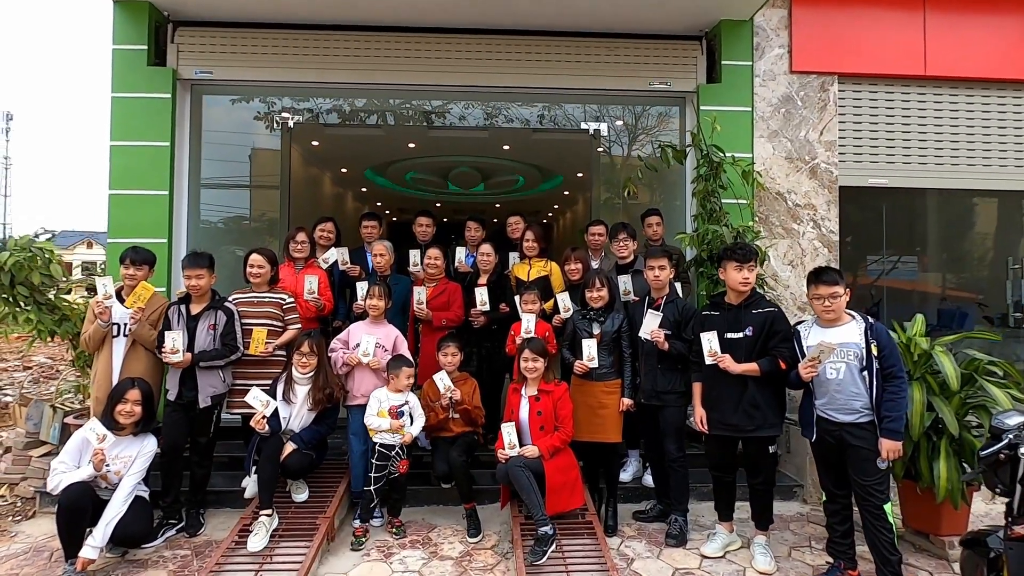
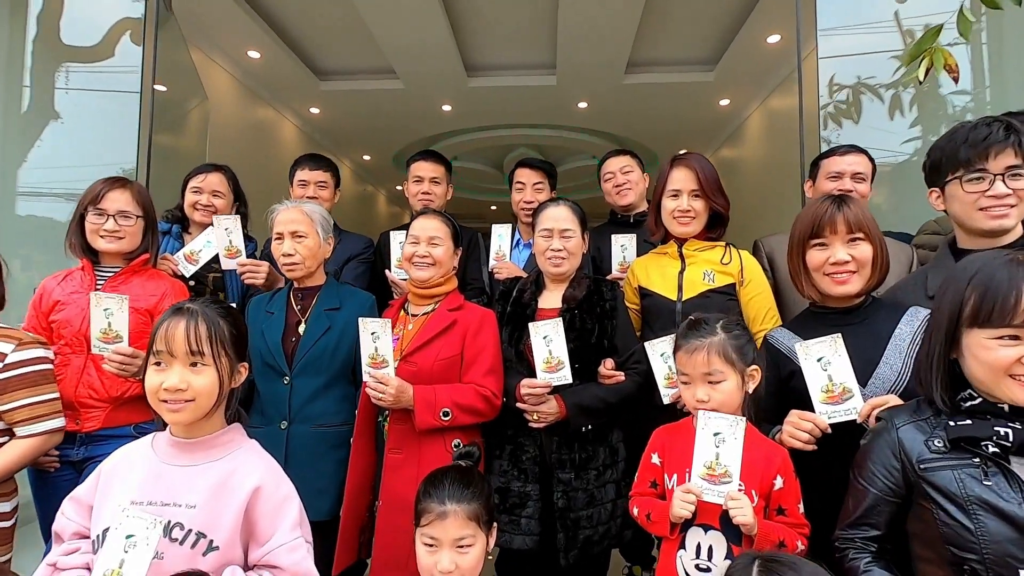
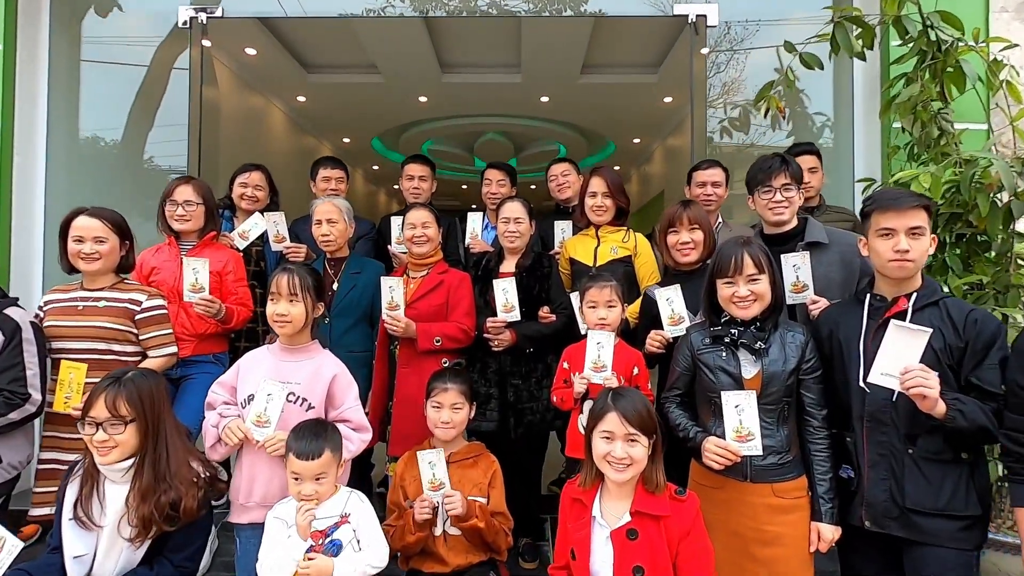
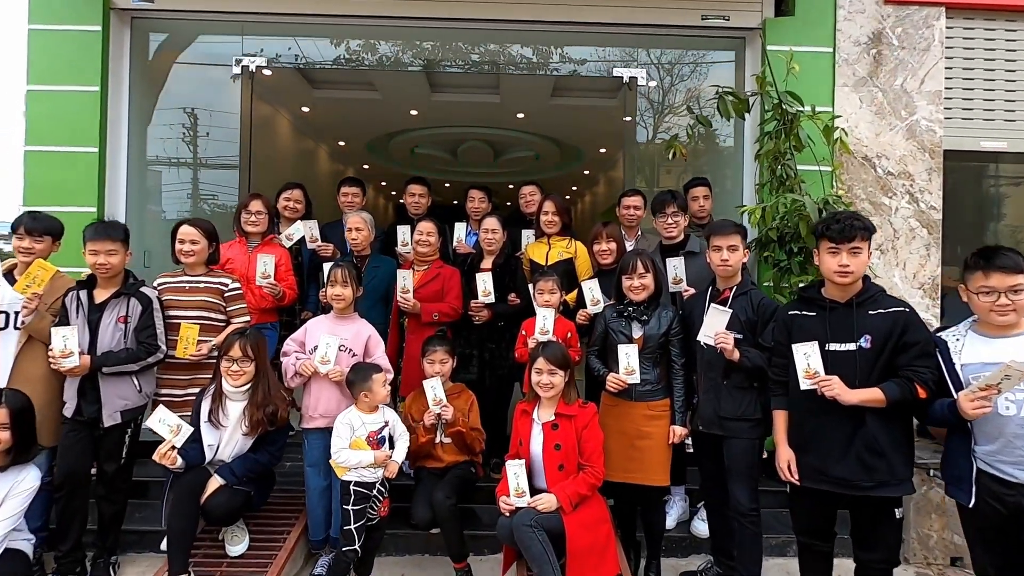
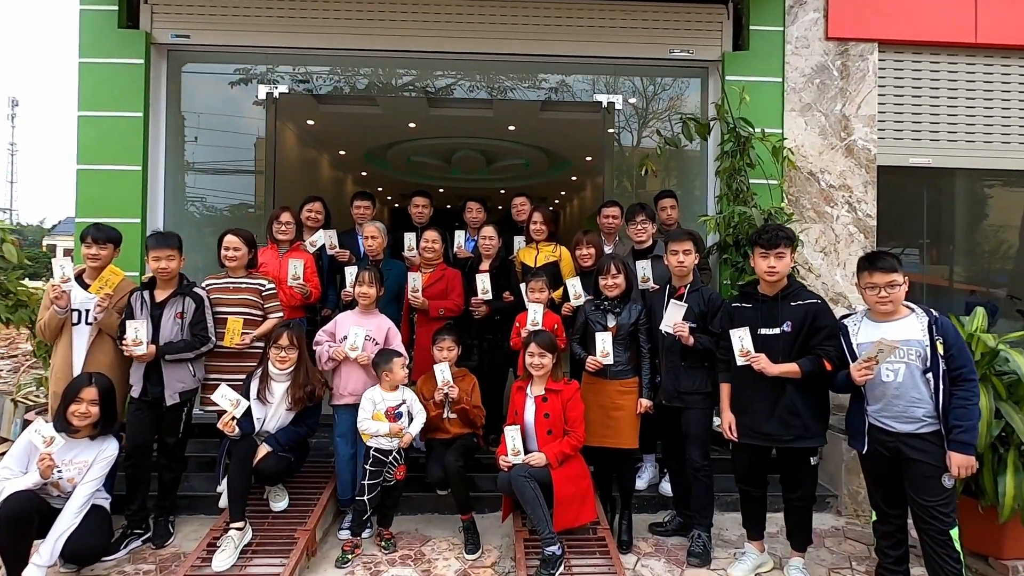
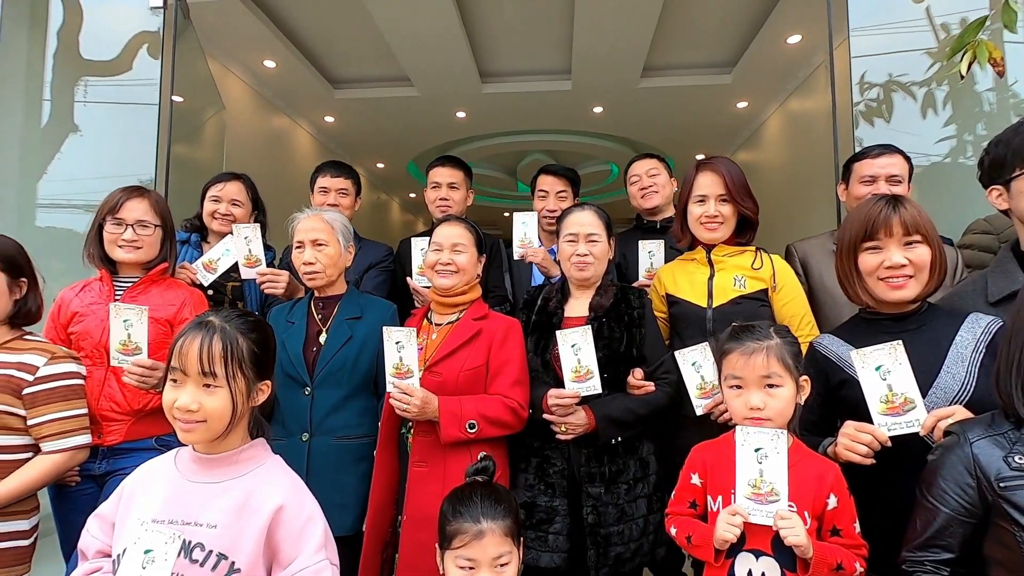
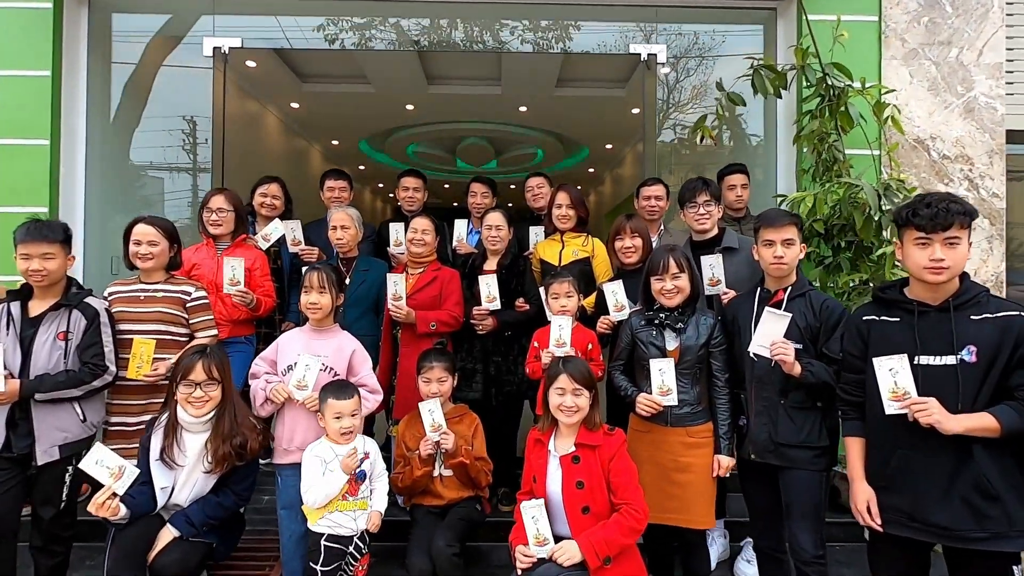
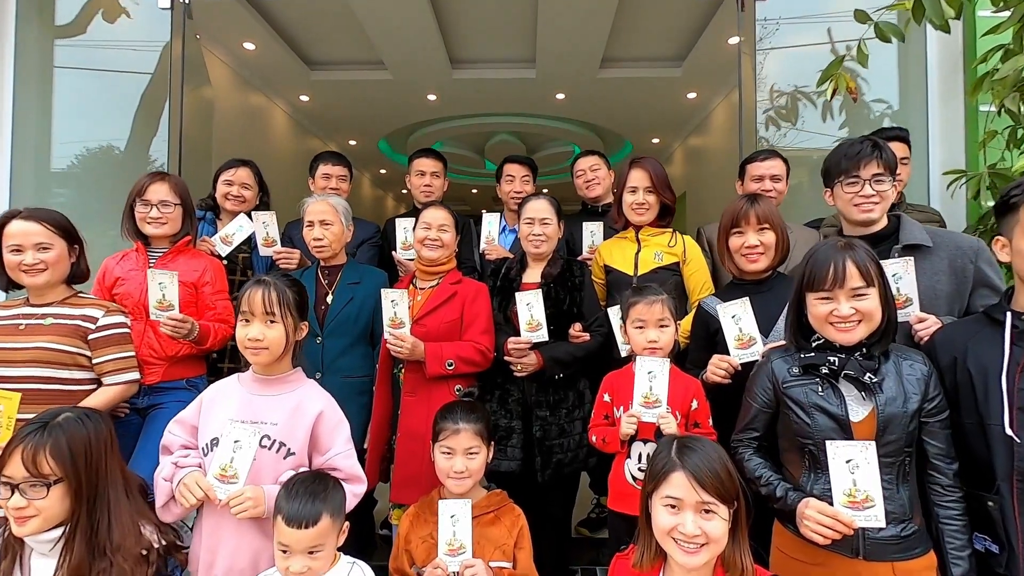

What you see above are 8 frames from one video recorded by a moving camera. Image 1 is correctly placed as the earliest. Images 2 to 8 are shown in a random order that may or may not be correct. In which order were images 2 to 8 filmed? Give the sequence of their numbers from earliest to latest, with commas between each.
5, 4, 7, 3, 8, 2, 6
